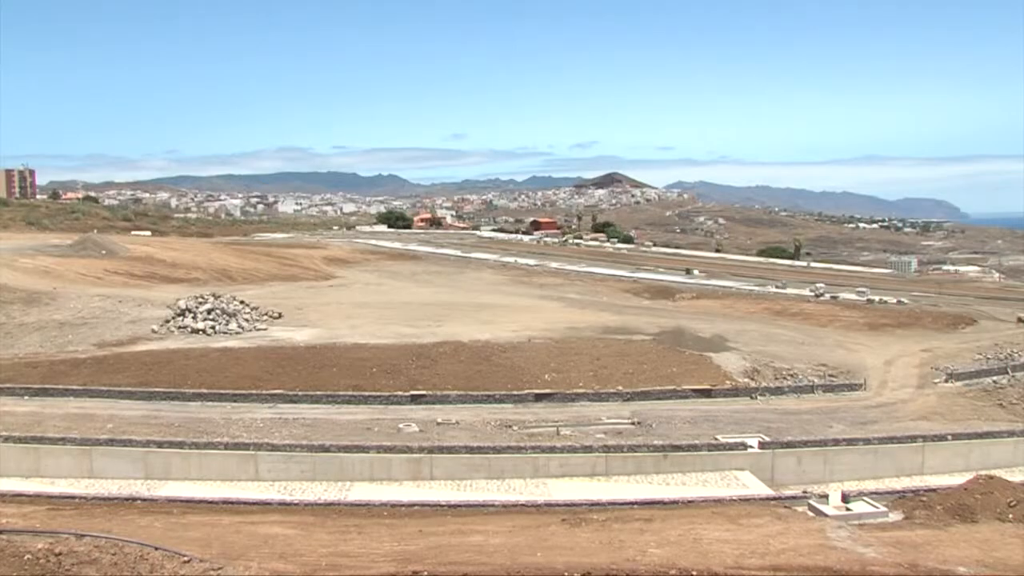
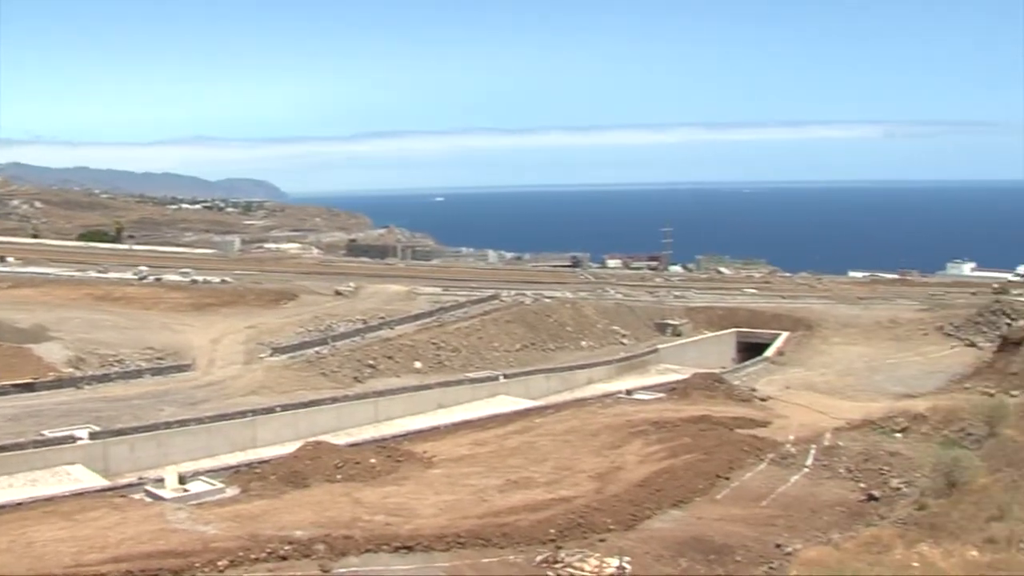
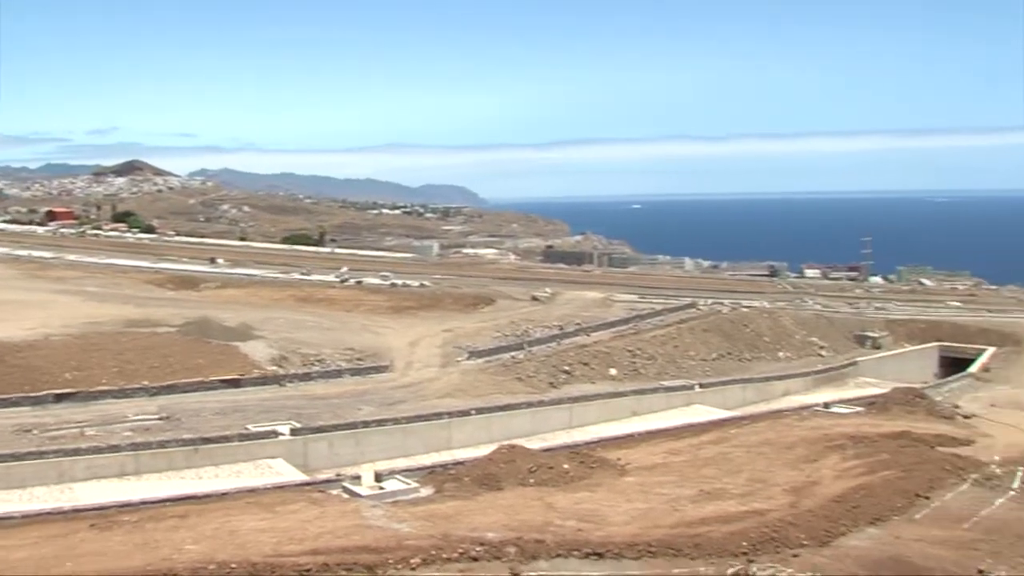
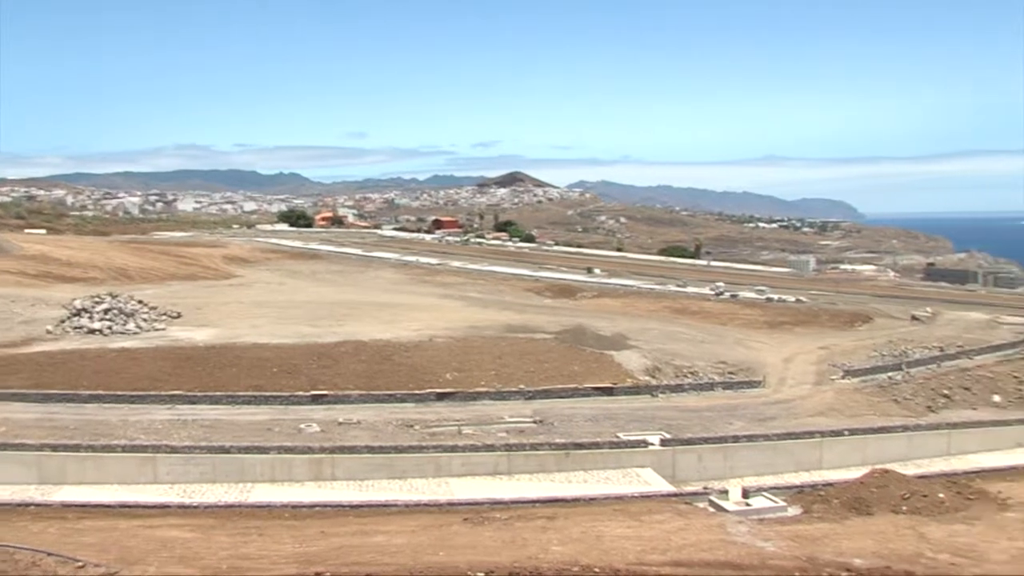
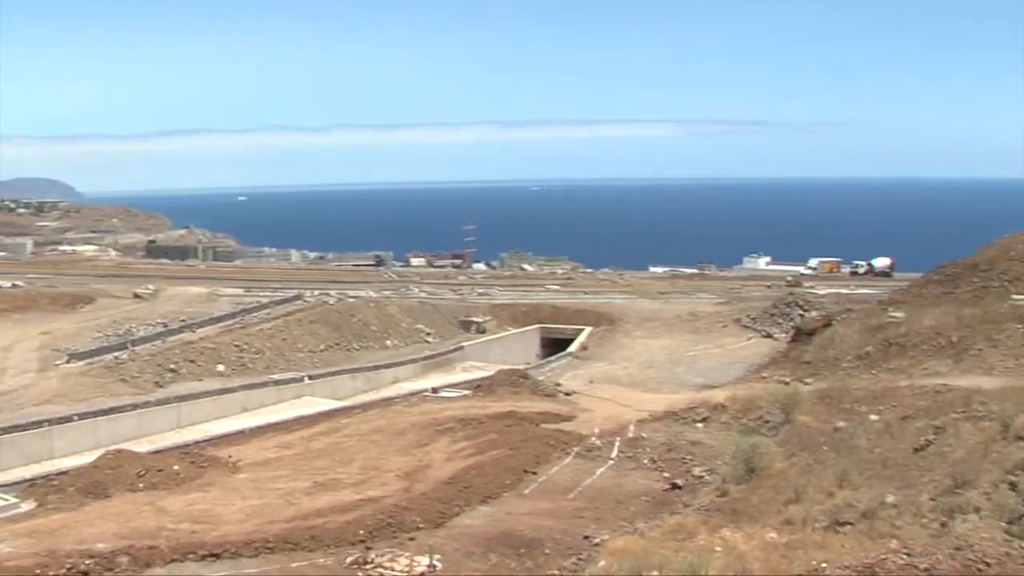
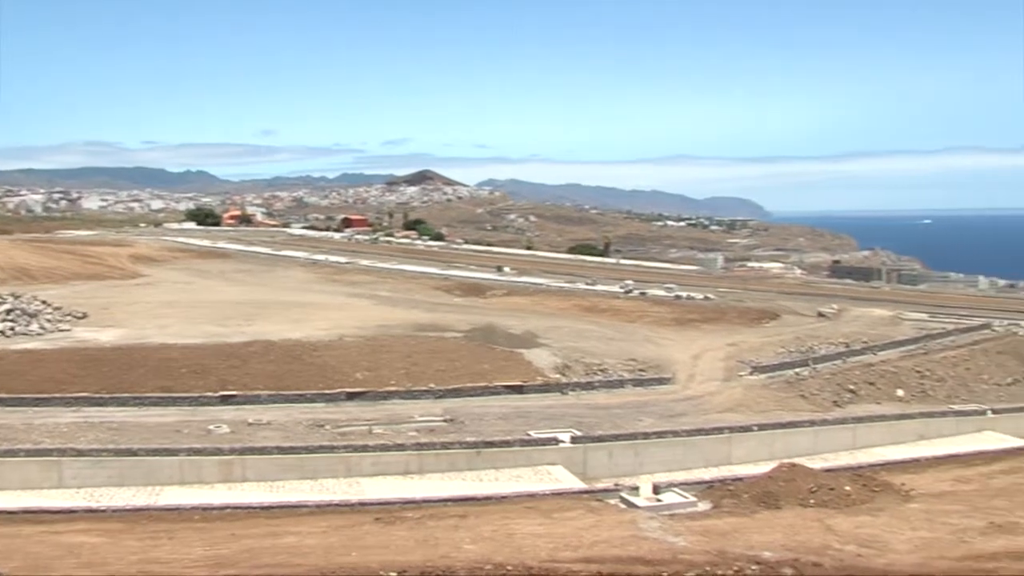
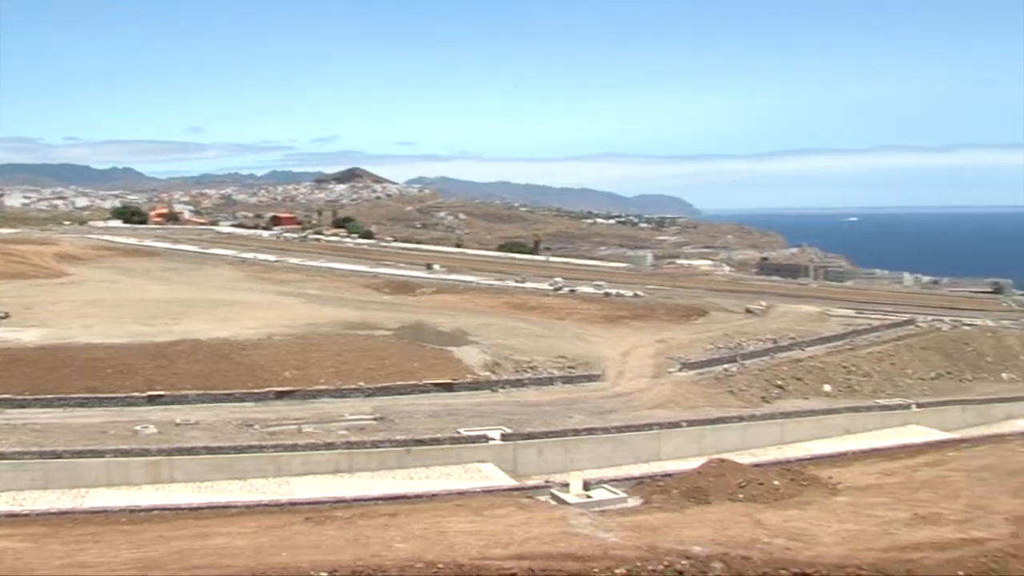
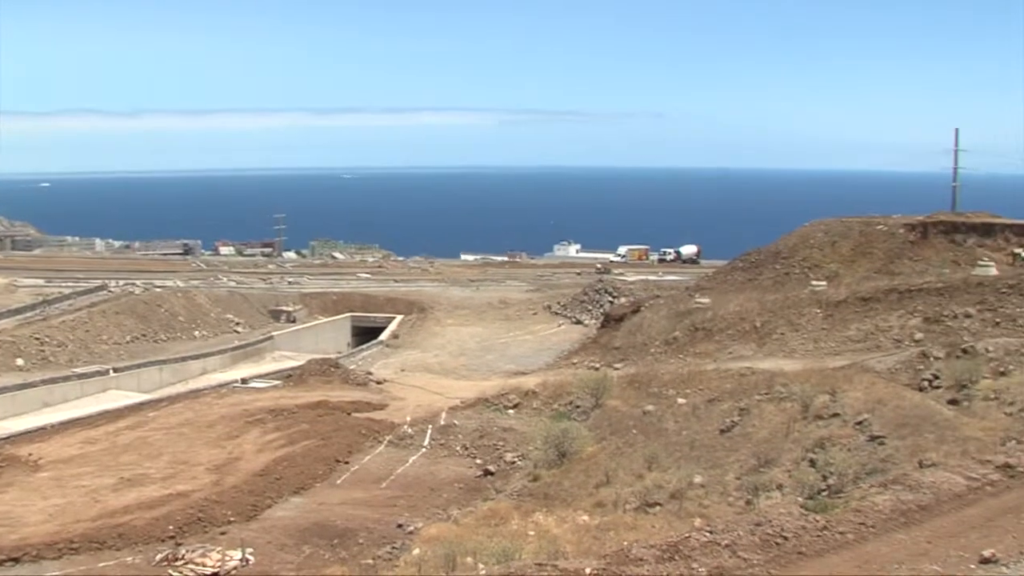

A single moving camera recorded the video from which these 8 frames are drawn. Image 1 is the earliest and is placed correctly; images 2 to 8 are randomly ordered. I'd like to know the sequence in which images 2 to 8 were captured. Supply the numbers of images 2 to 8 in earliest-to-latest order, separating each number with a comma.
4, 6, 7, 3, 2, 5, 8
